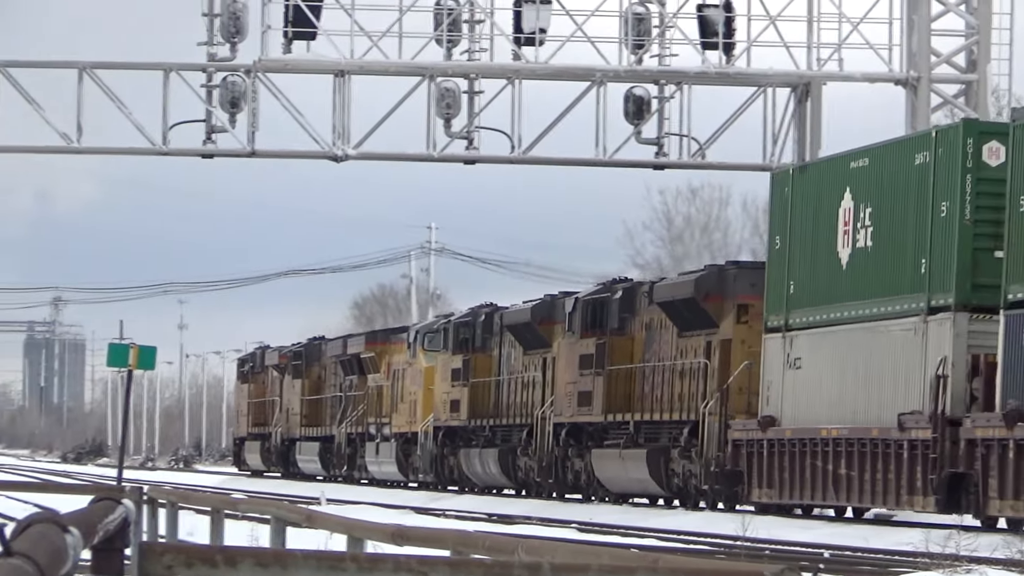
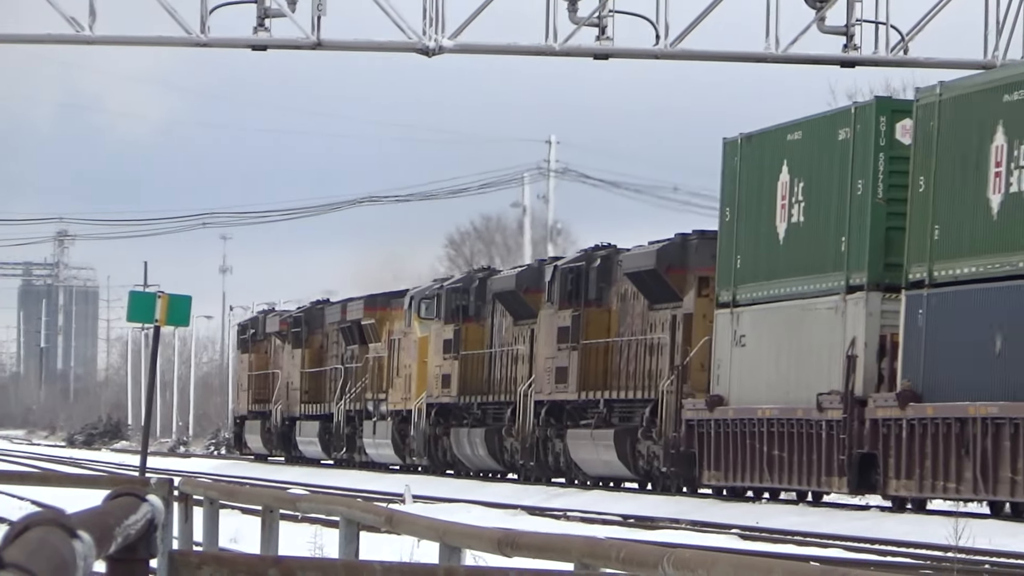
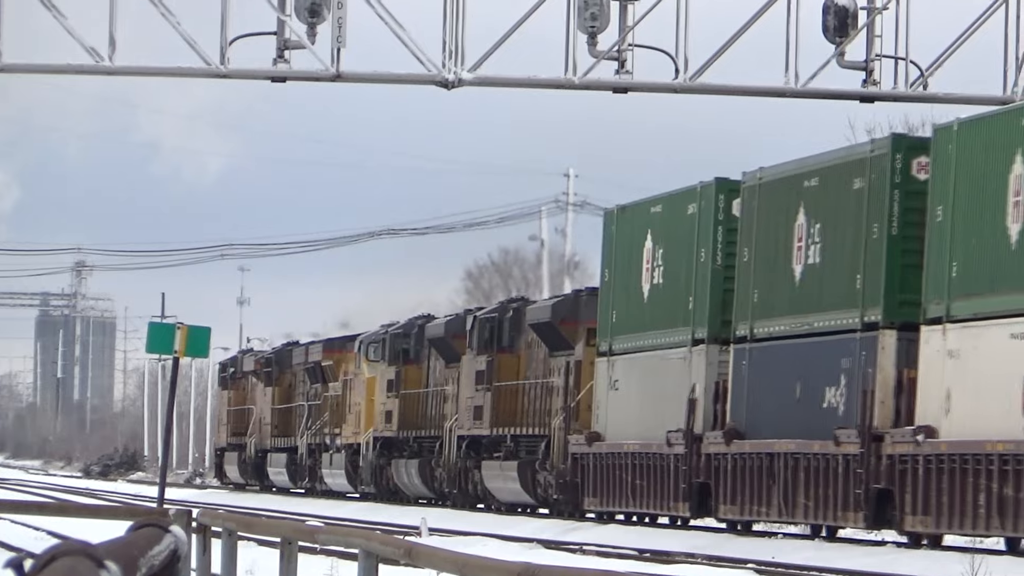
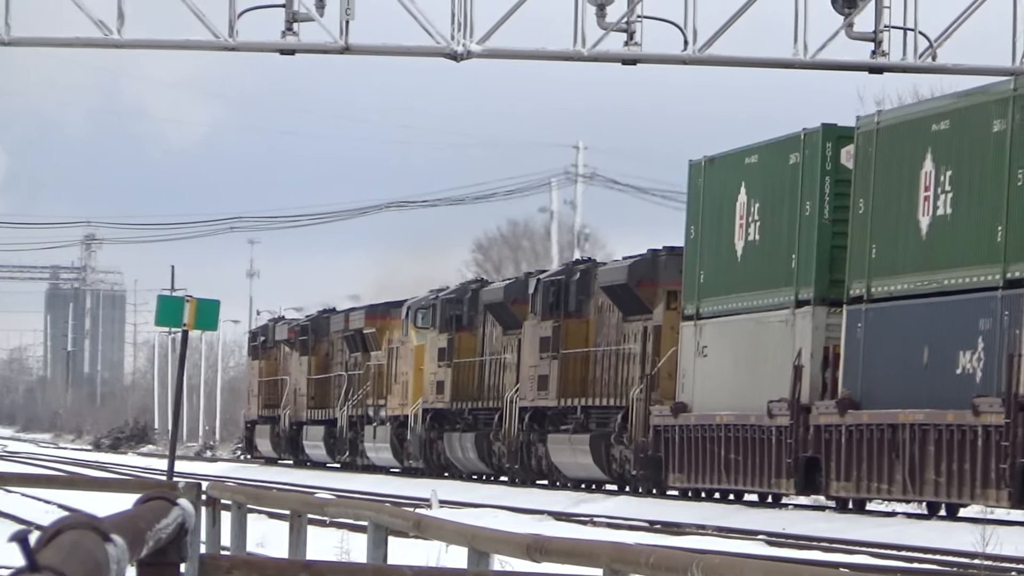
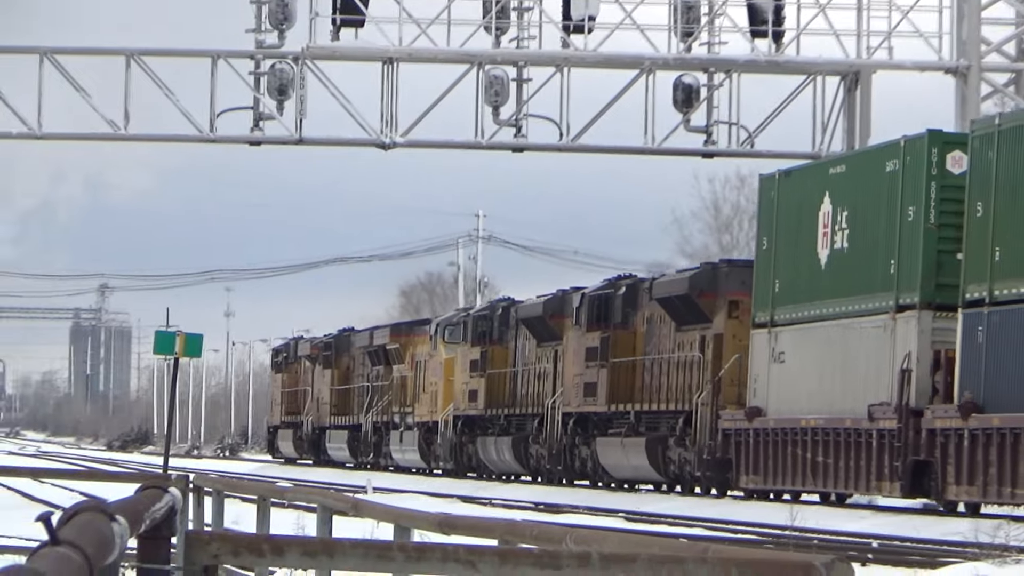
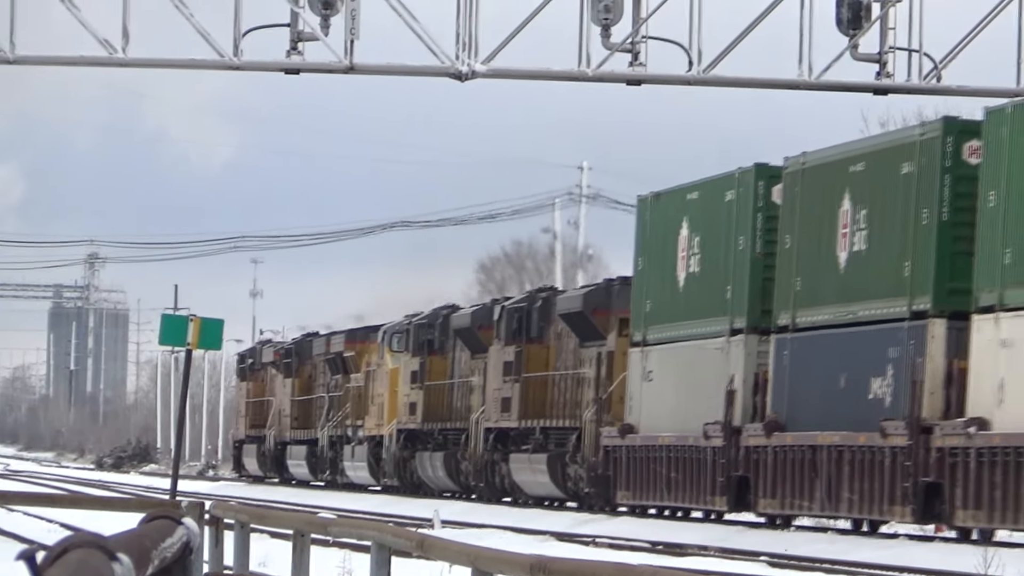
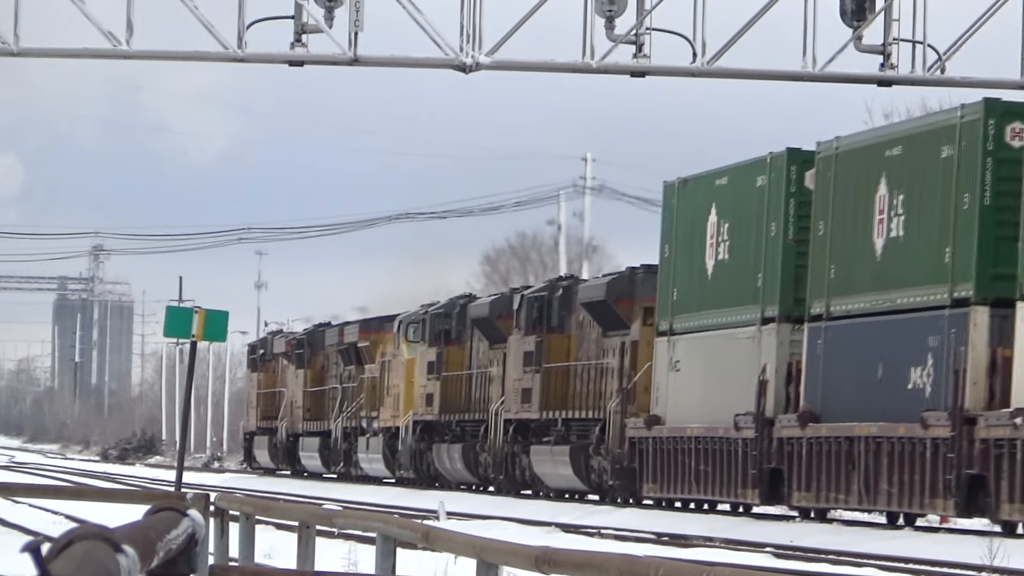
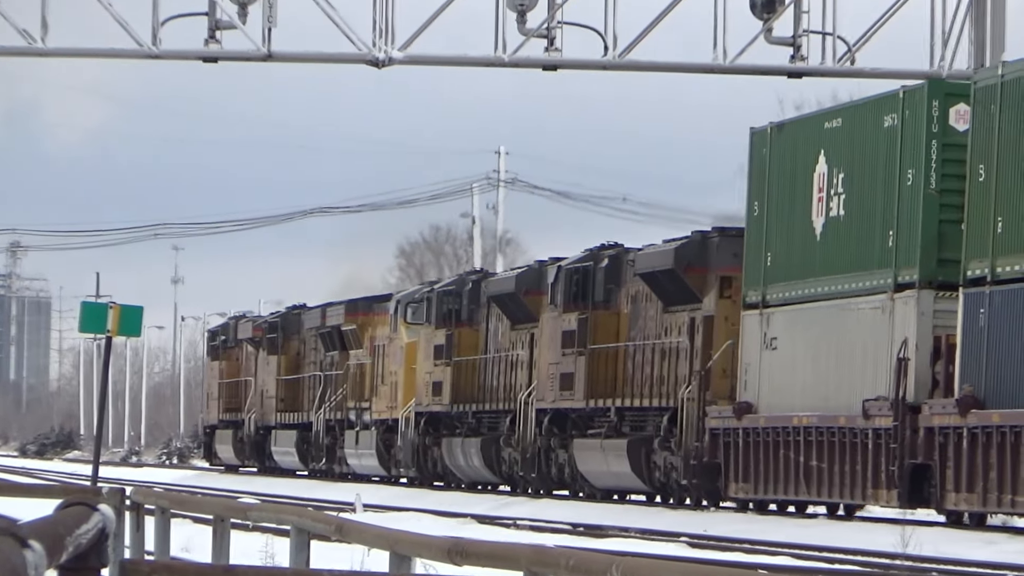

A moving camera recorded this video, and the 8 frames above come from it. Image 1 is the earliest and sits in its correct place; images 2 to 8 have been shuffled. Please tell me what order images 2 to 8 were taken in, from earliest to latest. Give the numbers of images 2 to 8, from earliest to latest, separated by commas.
5, 8, 2, 4, 7, 6, 3
